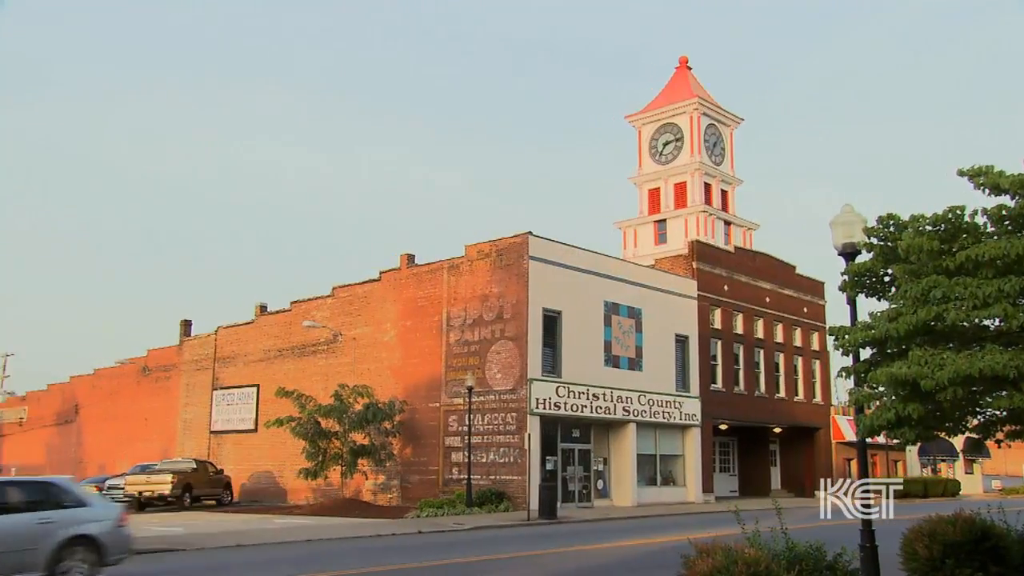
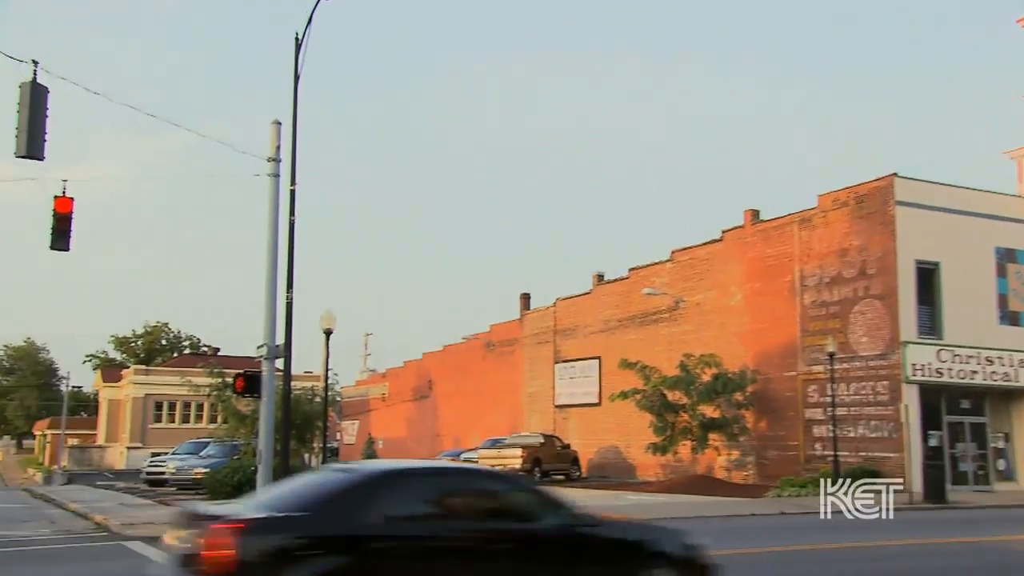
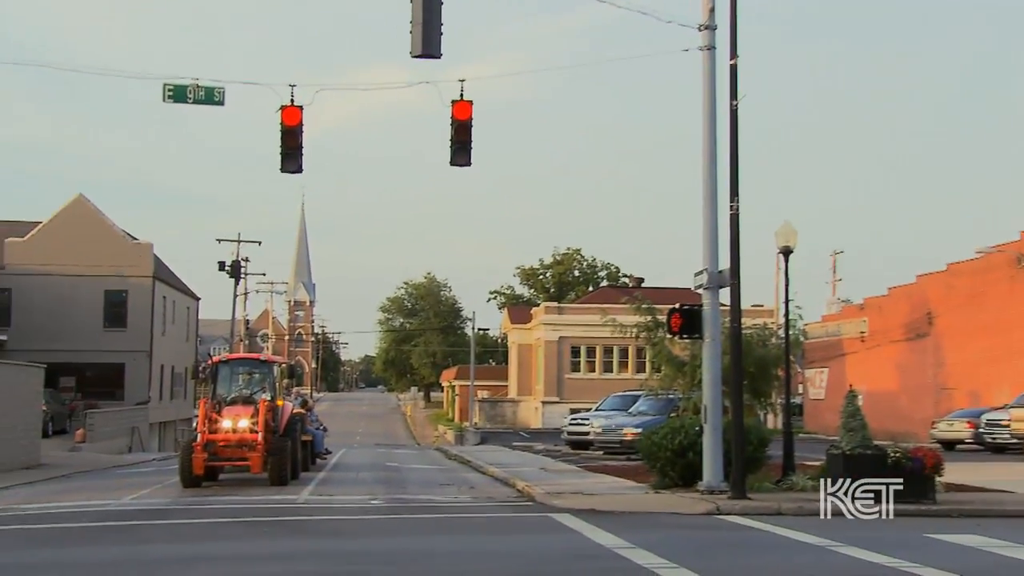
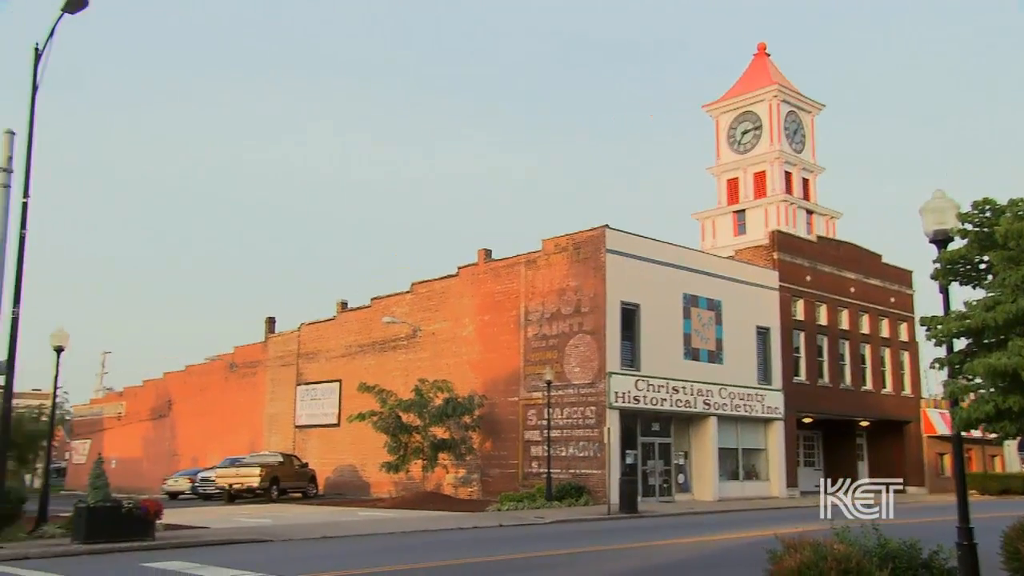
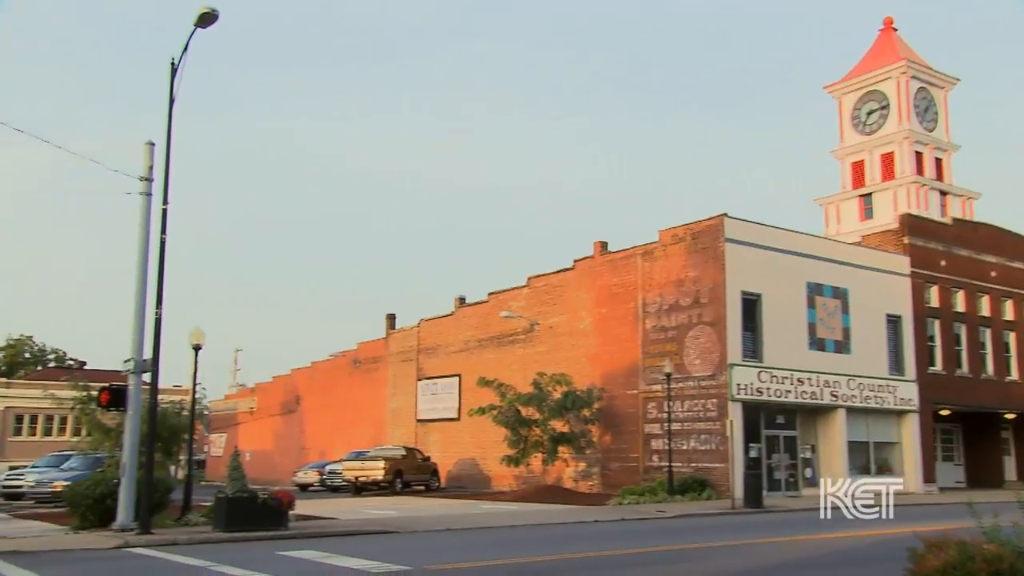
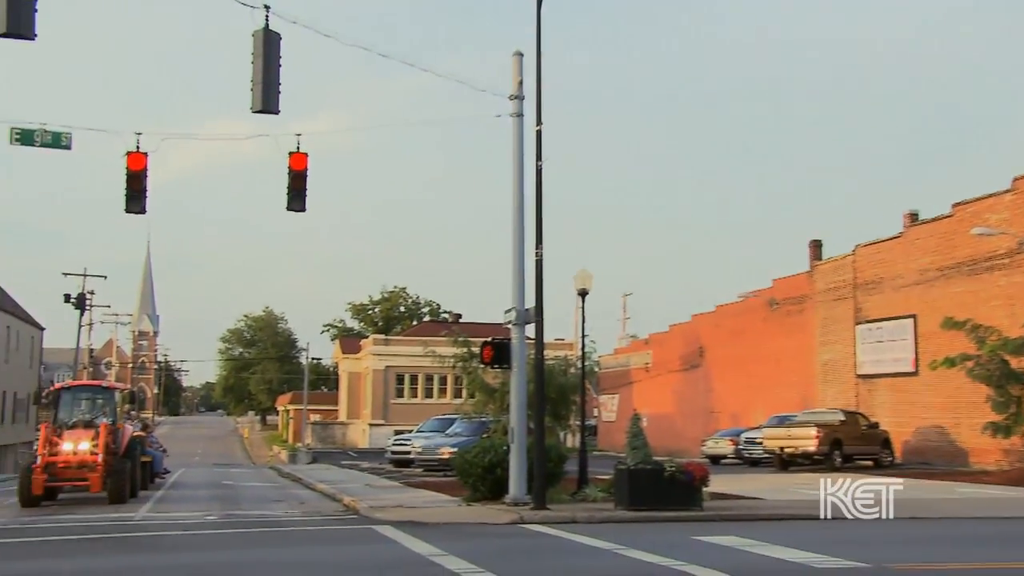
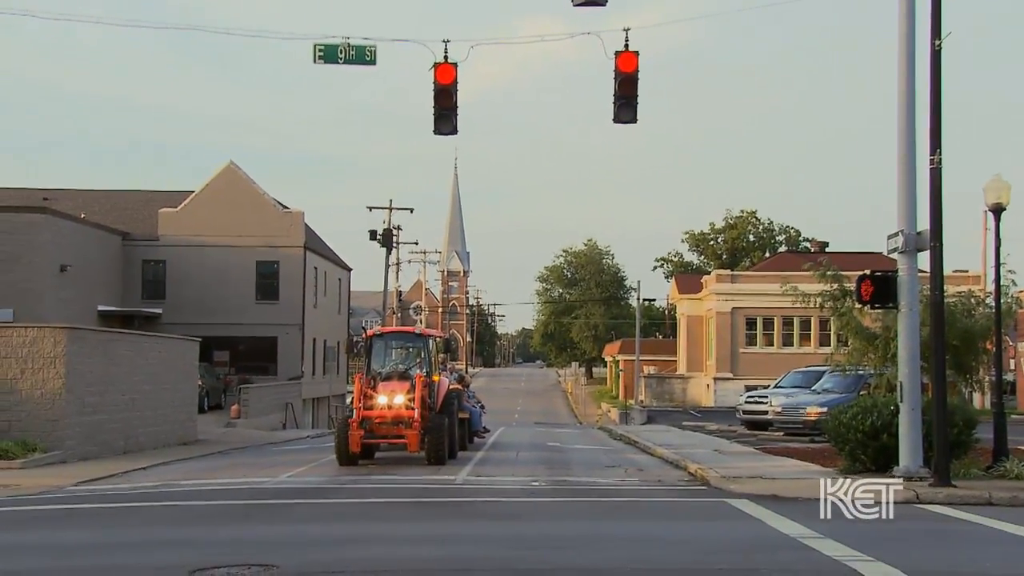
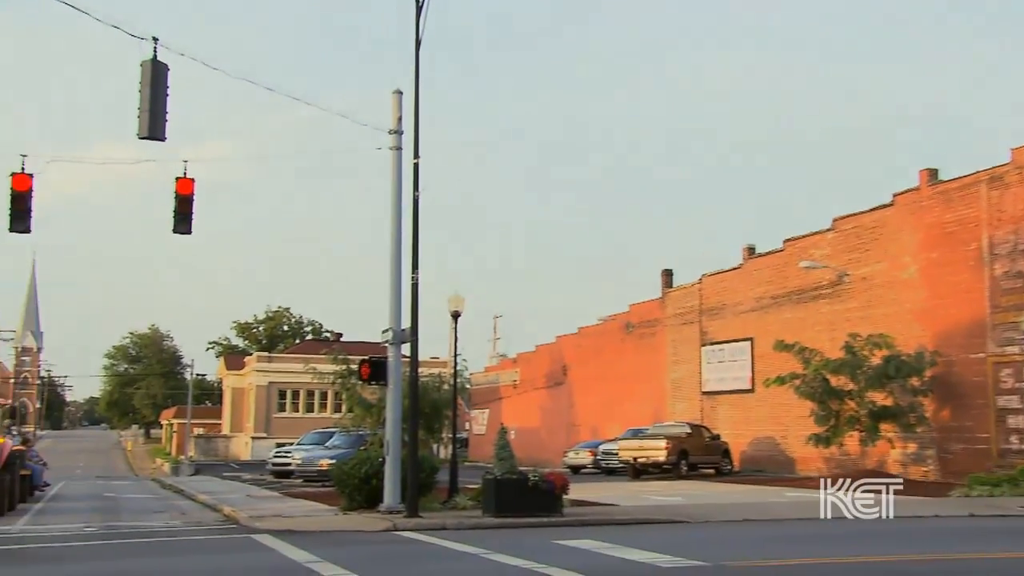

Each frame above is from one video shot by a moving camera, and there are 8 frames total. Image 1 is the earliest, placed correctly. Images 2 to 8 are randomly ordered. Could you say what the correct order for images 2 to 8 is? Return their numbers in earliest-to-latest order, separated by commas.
4, 5, 2, 8, 6, 3, 7
